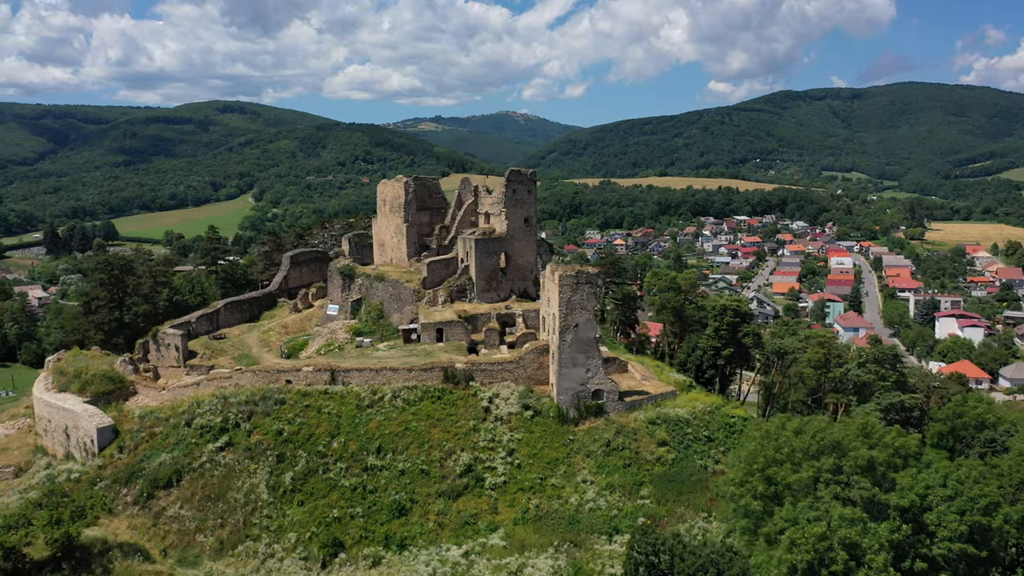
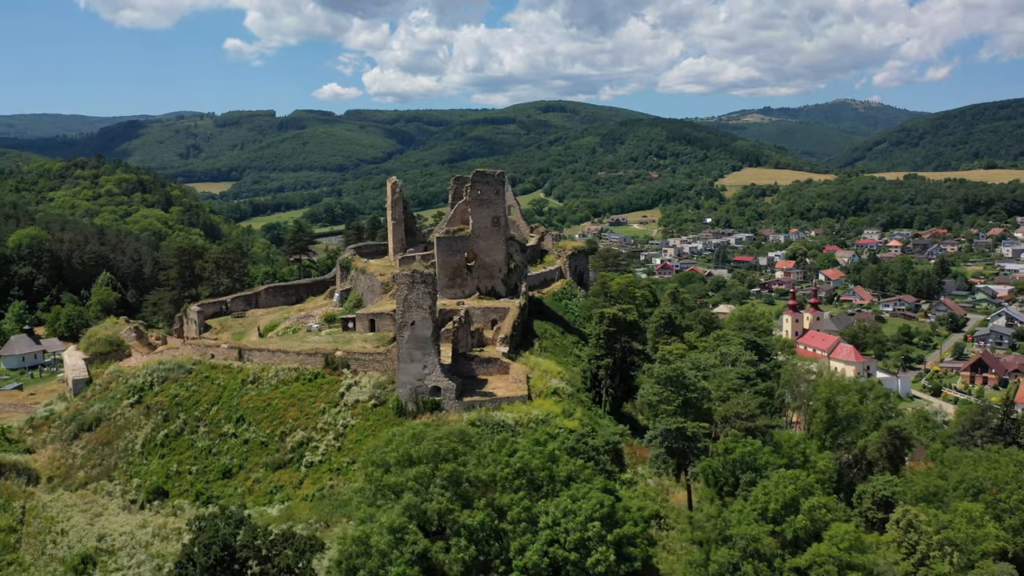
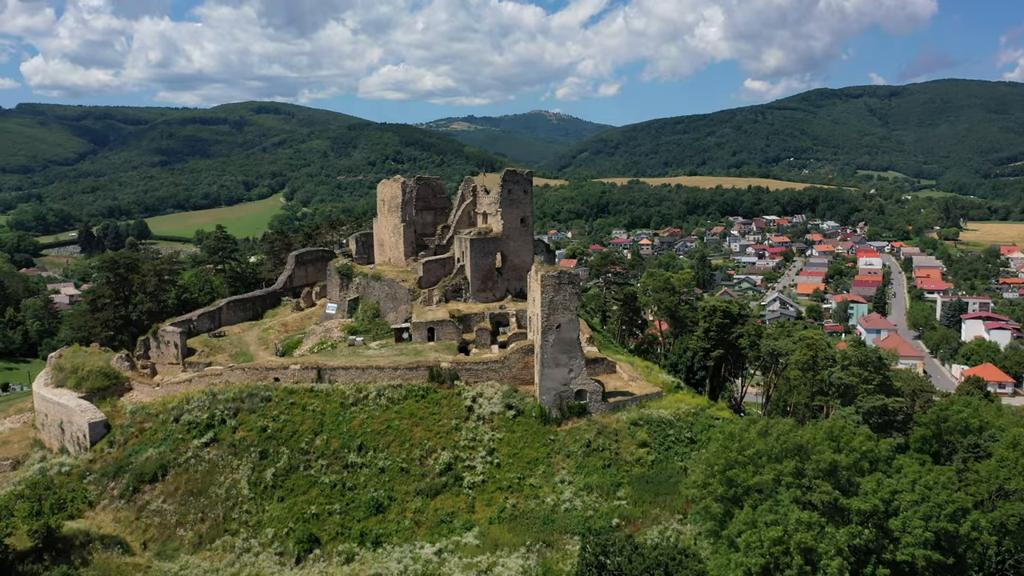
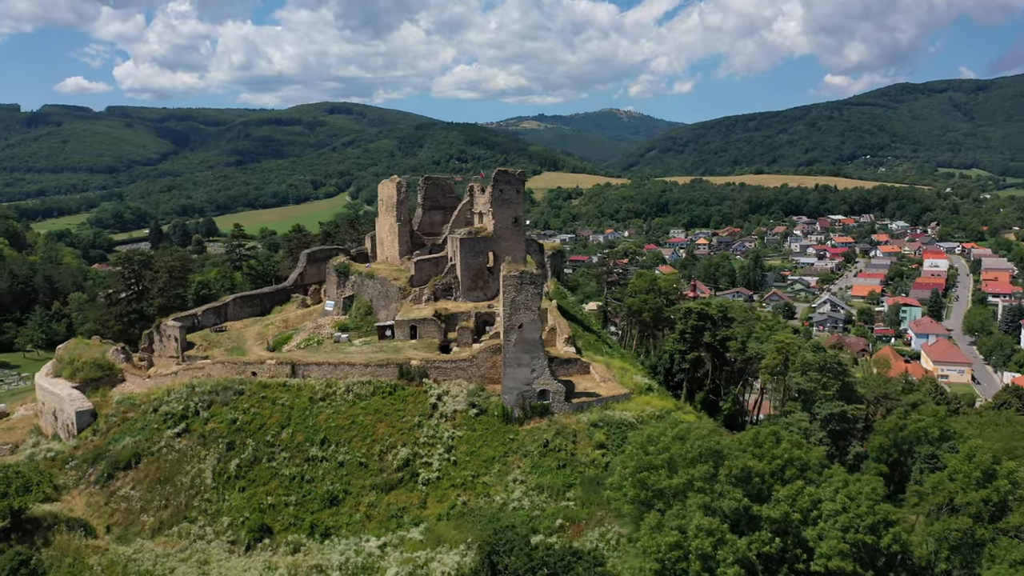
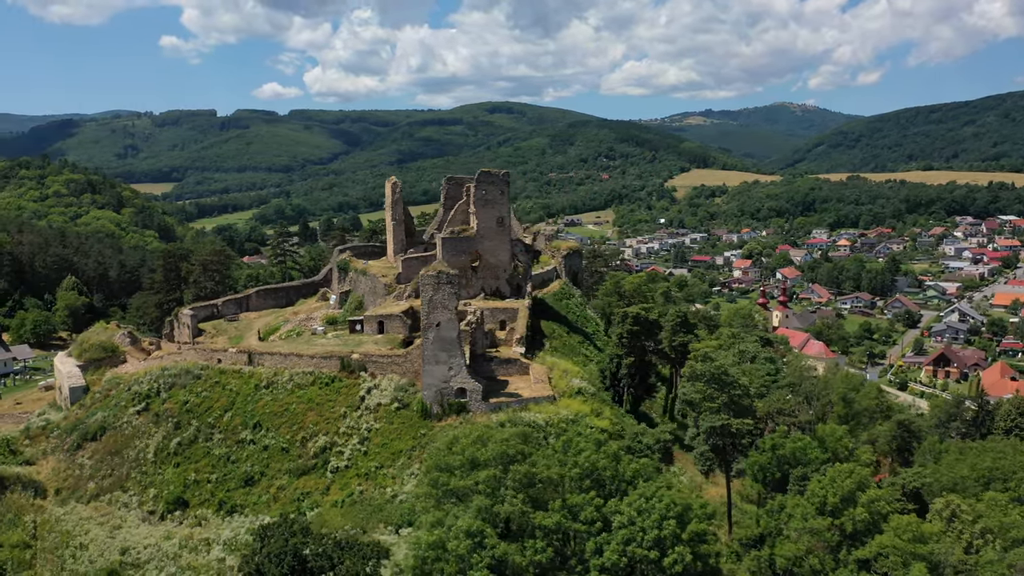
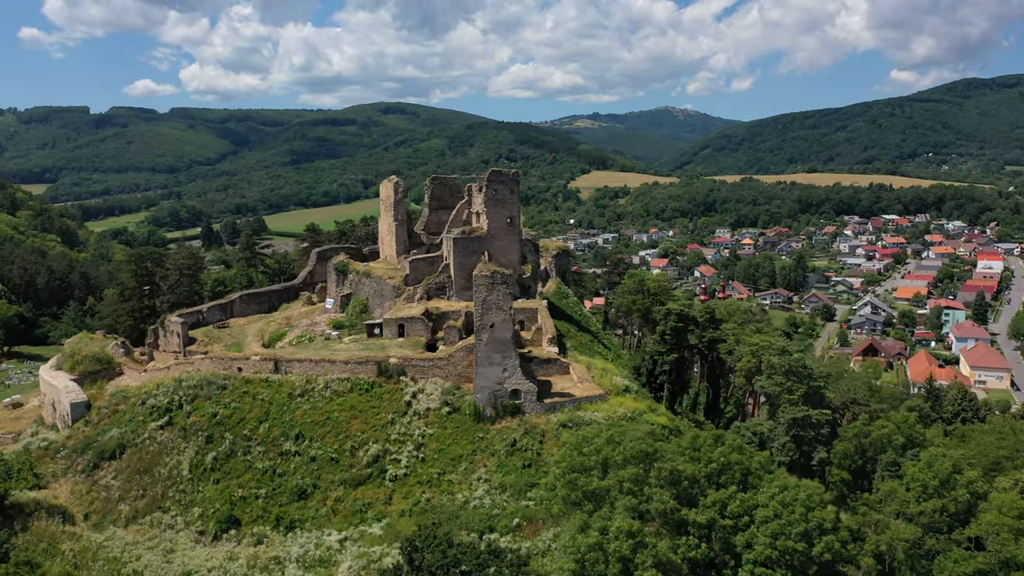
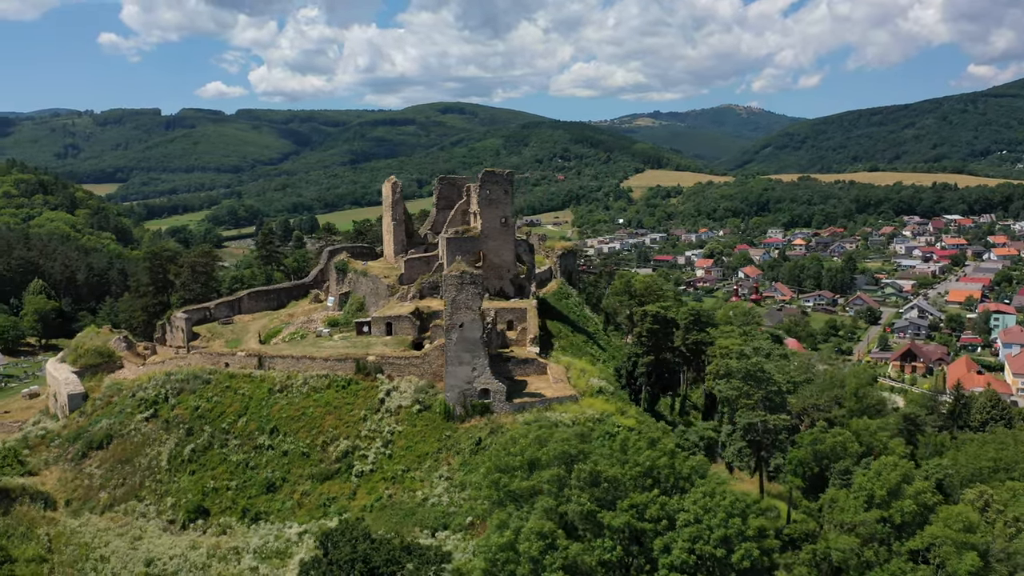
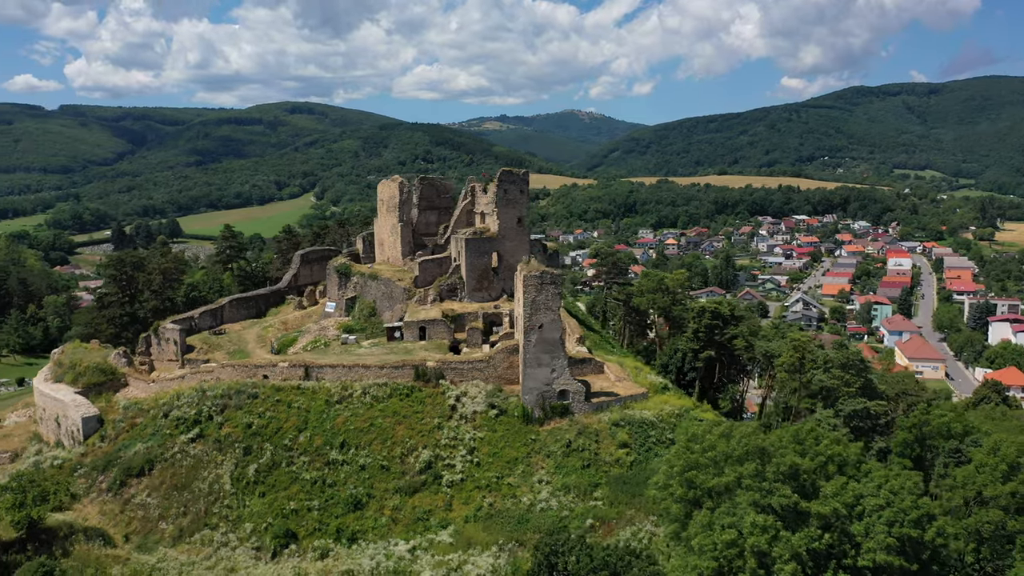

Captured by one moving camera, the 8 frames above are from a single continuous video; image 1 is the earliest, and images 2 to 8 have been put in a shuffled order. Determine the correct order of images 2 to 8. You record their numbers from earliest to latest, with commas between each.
3, 8, 4, 6, 7, 5, 2
